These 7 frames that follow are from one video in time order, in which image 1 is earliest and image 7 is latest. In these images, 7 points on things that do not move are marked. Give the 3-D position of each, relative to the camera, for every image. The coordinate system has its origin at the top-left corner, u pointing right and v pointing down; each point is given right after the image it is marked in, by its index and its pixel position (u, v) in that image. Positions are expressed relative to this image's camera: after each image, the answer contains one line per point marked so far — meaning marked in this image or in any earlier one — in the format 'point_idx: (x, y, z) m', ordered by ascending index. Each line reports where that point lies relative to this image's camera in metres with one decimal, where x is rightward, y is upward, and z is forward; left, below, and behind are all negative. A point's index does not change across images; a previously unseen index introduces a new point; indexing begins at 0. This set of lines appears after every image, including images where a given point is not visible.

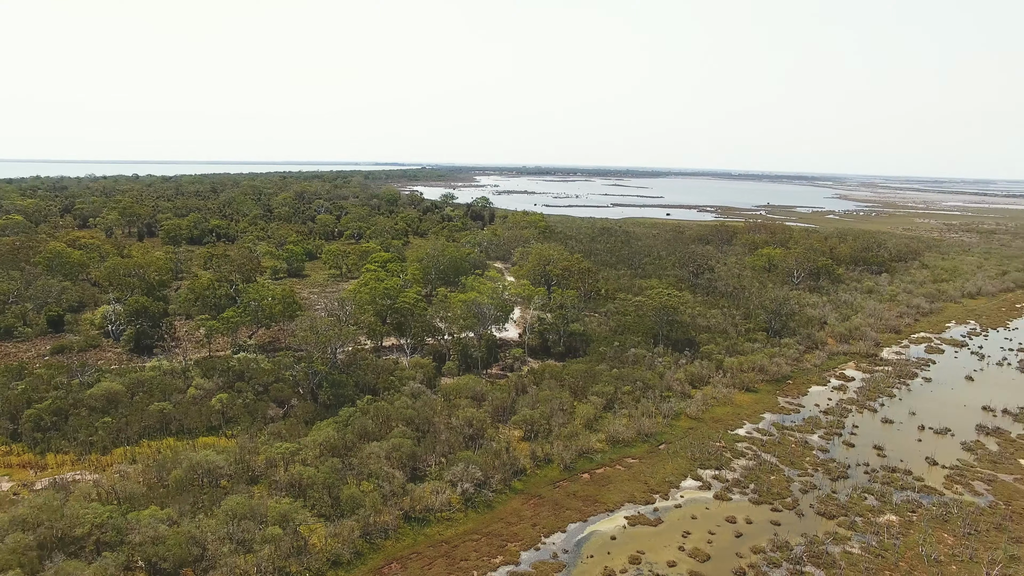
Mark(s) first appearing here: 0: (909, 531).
0: (+9.0, -5.5, +15.7) m
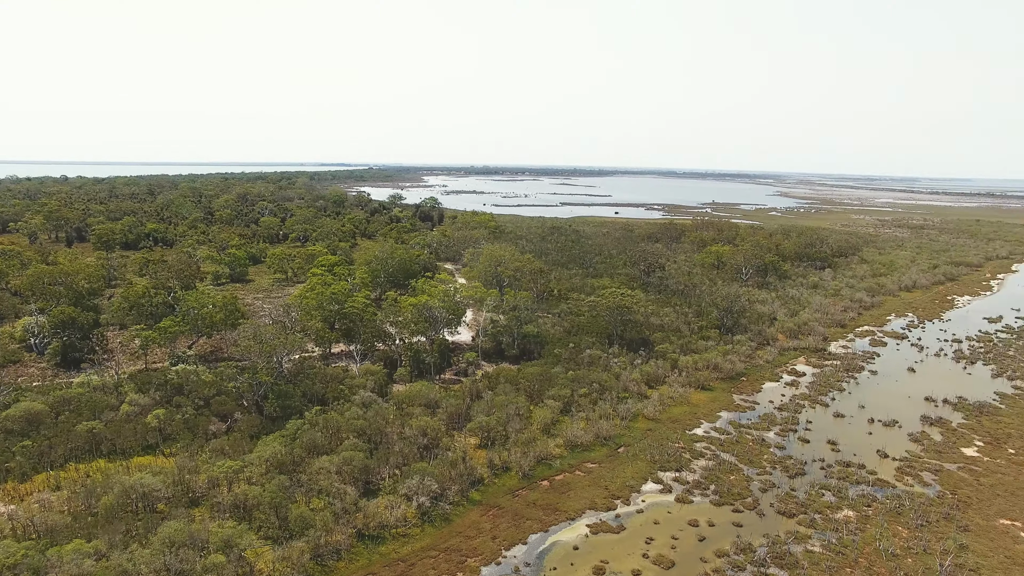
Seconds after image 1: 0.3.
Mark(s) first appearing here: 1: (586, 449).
0: (+8.1, -5.4, +15.7) m
1: (+2.1, -4.6, +19.7) m
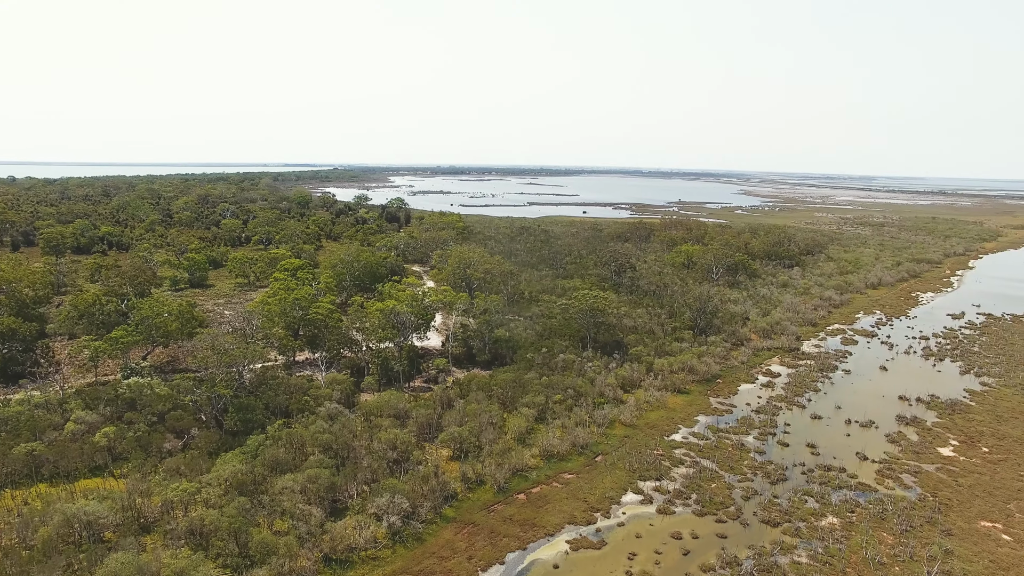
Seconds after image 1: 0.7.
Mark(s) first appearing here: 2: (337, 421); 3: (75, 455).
0: (+7.6, -5.5, +15.3) m
1: (+1.4, -4.7, +19.0) m
2: (-4.9, -3.8, +19.4) m
3: (-10.4, -4.0, +16.4) m
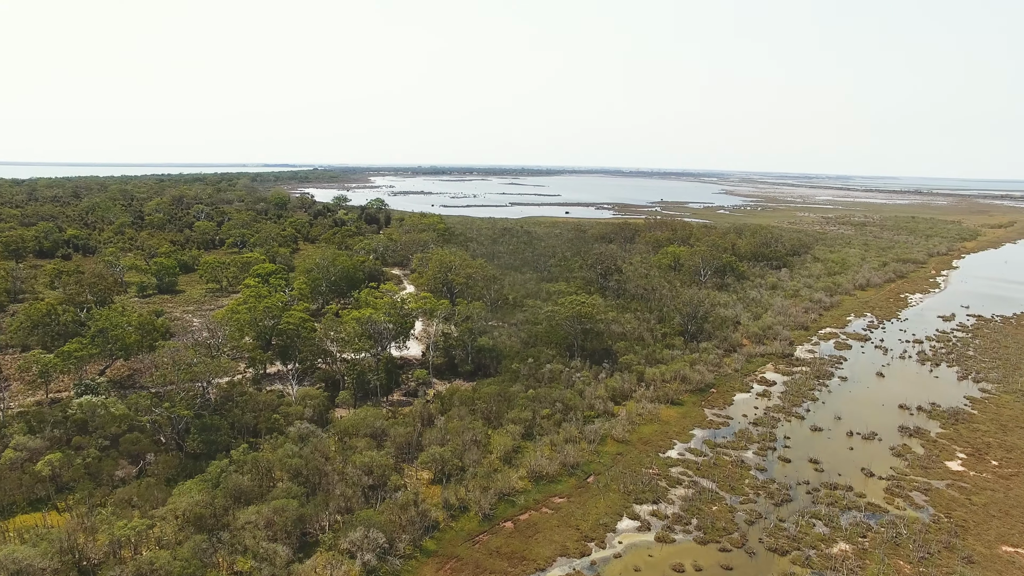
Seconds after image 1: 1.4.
0: (+7.3, -5.7, +14.2) m
1: (+1.0, -4.9, +17.7) m
2: (-5.3, -4.0, +18.0) m
3: (-10.7, -4.3, +14.8) m
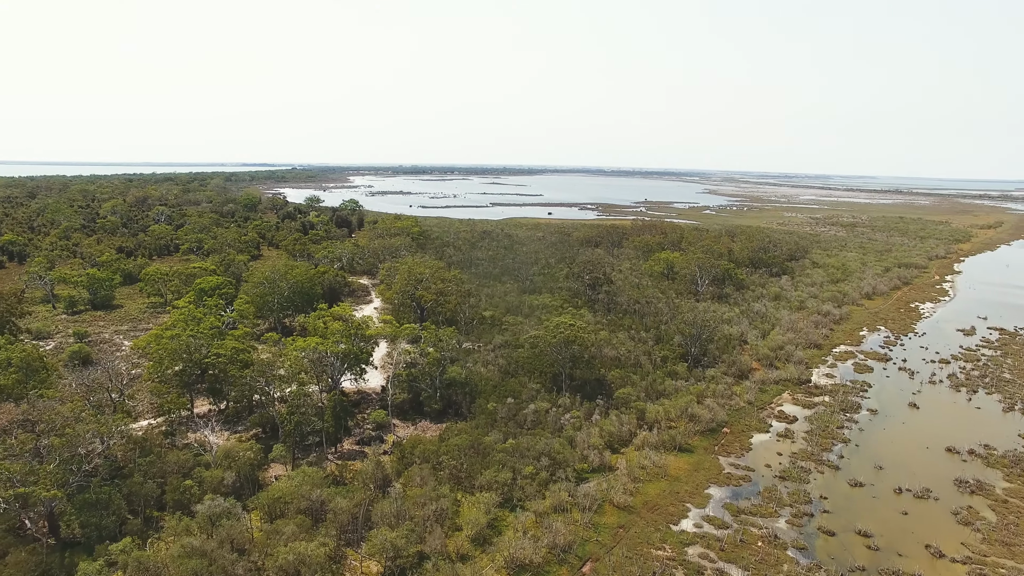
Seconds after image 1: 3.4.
0: (+6.9, -6.3, +10.4) m
1: (+0.5, -5.6, +13.7) m
2: (-5.9, -4.8, +13.8) m
3: (-11.1, -5.0, +10.4) m
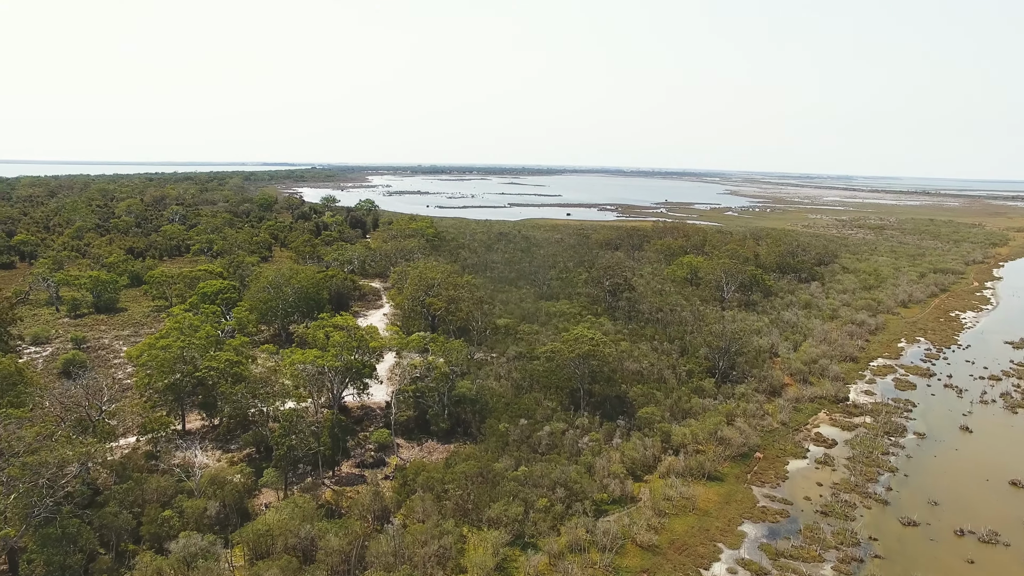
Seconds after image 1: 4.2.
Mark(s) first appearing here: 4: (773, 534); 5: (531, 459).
0: (+6.9, -6.7, +8.5) m
1: (+0.7, -5.9, +12.1) m
2: (-5.7, -5.0, +12.3) m
3: (-11.0, -5.2, +9.1) m
4: (+5.9, -5.5, +15.5) m
5: (+0.5, -4.3, +17.5) m
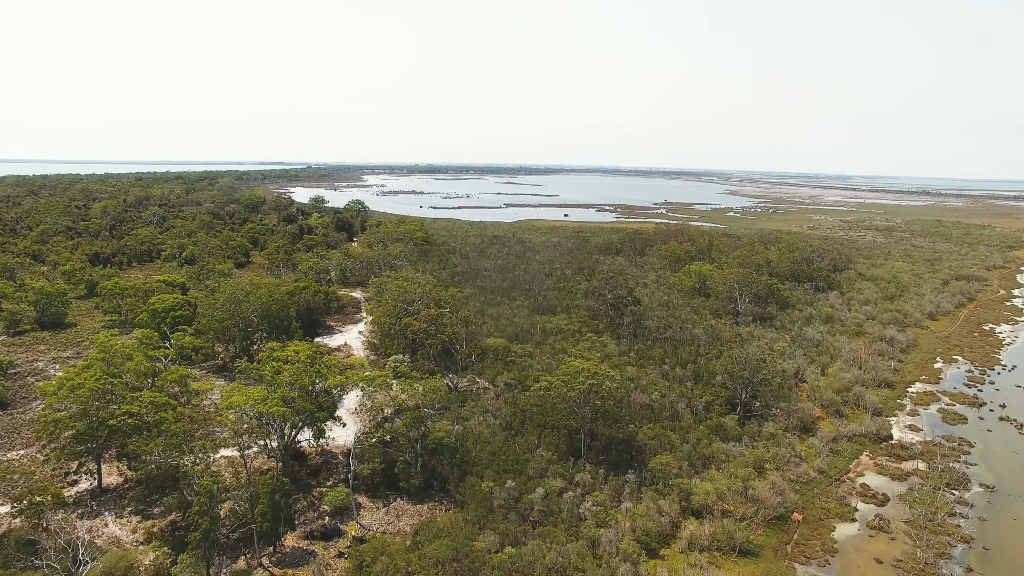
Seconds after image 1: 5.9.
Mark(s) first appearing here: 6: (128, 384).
0: (+6.6, -7.3, +5.1) m
1: (+0.4, -6.5, +8.6) m
2: (-6.0, -5.6, +8.8) m
3: (-11.3, -5.9, +5.5) m
4: (+5.5, -6.1, +12.0) m
5: (+0.2, -4.9, +14.0) m
6: (-9.8, -2.5, +17.6) m
